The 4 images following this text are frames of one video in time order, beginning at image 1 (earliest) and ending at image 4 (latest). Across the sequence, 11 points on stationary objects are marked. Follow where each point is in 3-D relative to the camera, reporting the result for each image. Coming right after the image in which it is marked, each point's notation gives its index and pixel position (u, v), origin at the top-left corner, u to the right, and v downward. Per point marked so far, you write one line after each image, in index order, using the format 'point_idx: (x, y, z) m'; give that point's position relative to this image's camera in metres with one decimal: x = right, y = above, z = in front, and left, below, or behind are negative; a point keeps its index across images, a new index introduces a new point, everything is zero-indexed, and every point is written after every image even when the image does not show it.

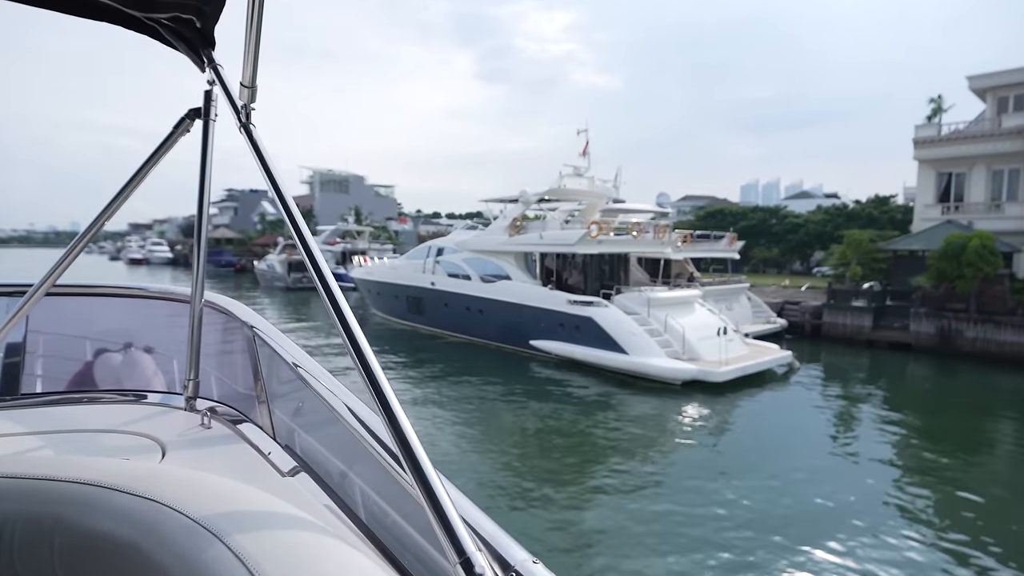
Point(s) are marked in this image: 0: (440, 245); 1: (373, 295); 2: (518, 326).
0: (-1.6, +1.1, +17.4) m
1: (-3.9, -0.3, +19.5) m
2: (+0.4, -1.0, +15.0) m
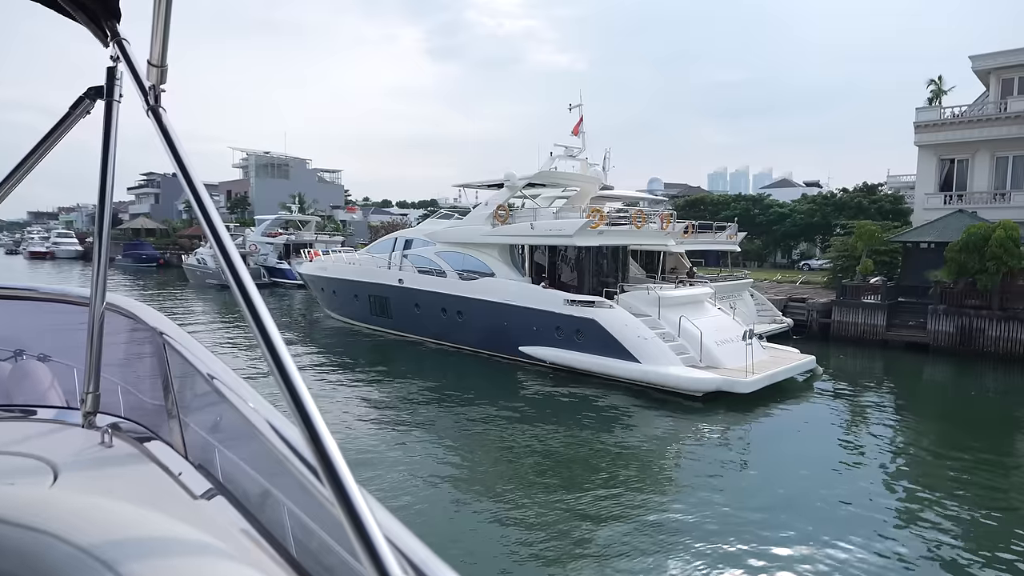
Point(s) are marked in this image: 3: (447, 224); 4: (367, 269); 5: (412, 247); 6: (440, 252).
0: (-2.3, +1.2, +15.5) m
1: (-4.7, -0.2, +17.4) m
2: (0.0, -0.9, +13.4) m
3: (-1.3, +1.5, +15.3) m
4: (-3.3, +0.4, +15.8) m
5: (-2.1, +0.9, +15.5) m
6: (-1.4, +0.8, +14.7) m
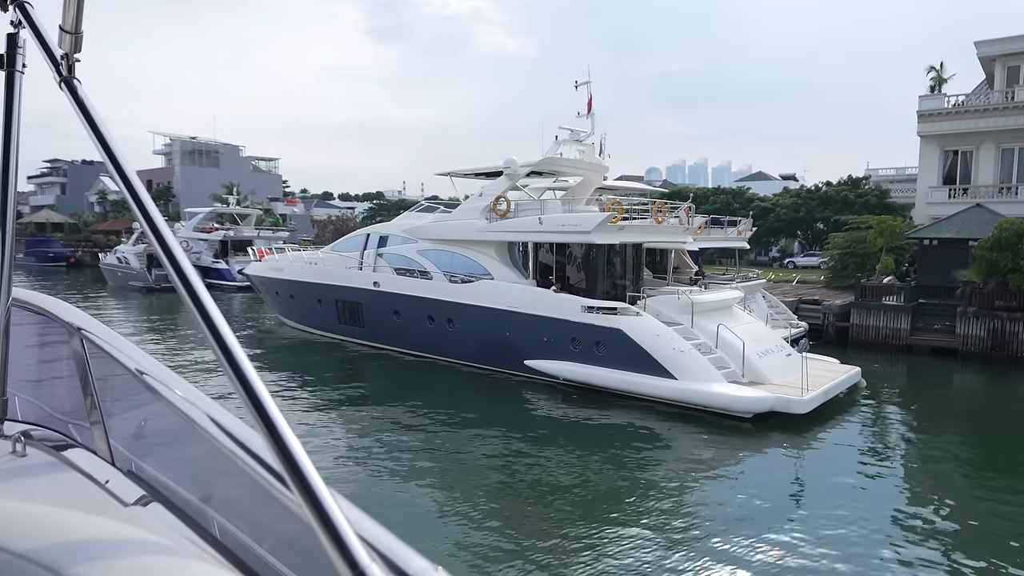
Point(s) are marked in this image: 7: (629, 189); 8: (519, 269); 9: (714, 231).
0: (-2.6, +1.2, +13.6) m
1: (-5.3, -0.2, +15.3) m
2: (-0.1, -1.0, +11.8) m
3: (-1.6, +1.4, +13.5) m
4: (-3.7, +0.4, +13.8) m
5: (-2.5, +0.9, +13.6) m
6: (-1.7, +0.7, +12.9) m
7: (+2.5, +2.0, +13.4) m
8: (+0.3, +0.3, +12.3) m
9: (+3.6, +1.0, +11.6) m
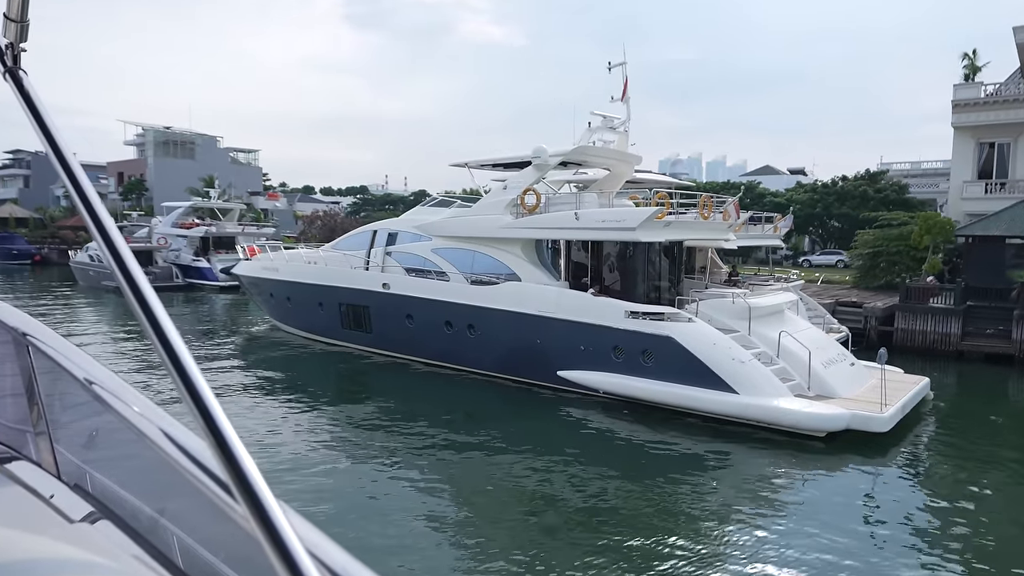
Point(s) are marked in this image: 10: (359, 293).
0: (-2.4, +1.1, +12.5) m
1: (-5.1, -0.3, +14.1) m
2: (+0.2, -1.0, +10.8) m
3: (-1.3, +1.4, +12.4) m
4: (-3.4, +0.3, +12.7) m
5: (-2.2, +0.9, +12.5) m
6: (-1.4, +0.7, +11.9) m
7: (+2.7, +2.0, +12.5) m
8: (+0.6, +0.3, +11.3) m
9: (+3.9, +1.0, +10.8) m
10: (-2.9, -0.1, +12.3) m
